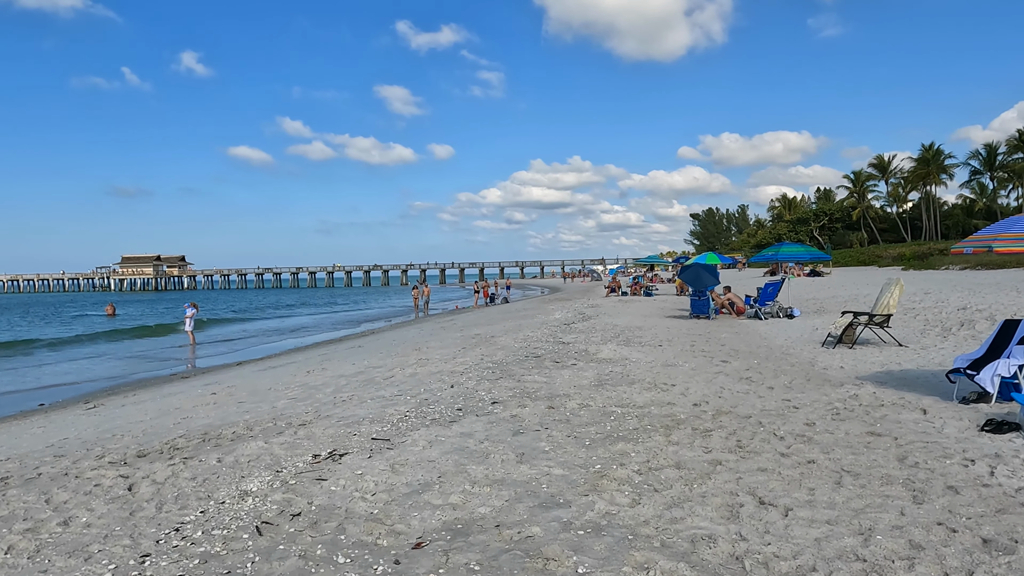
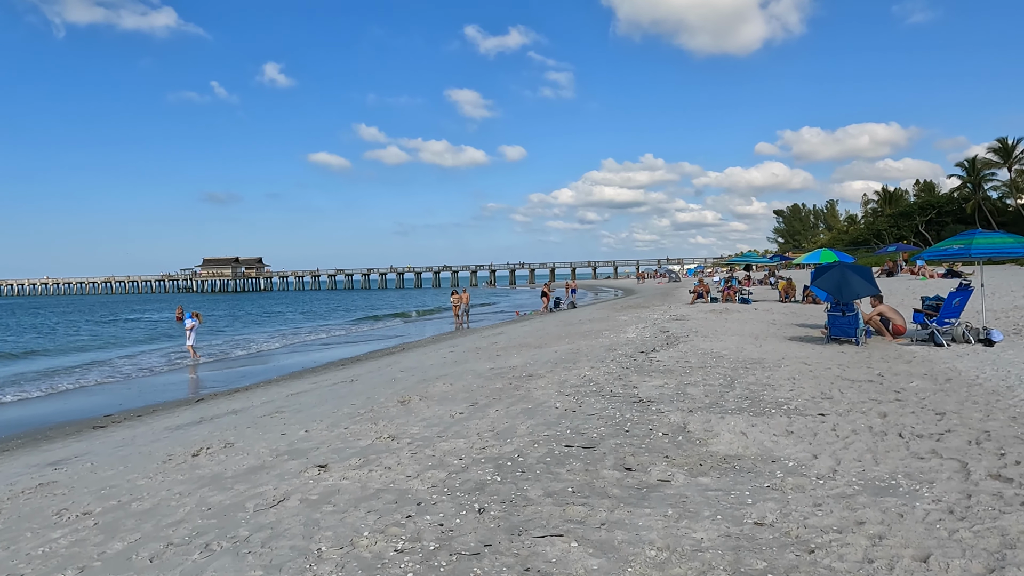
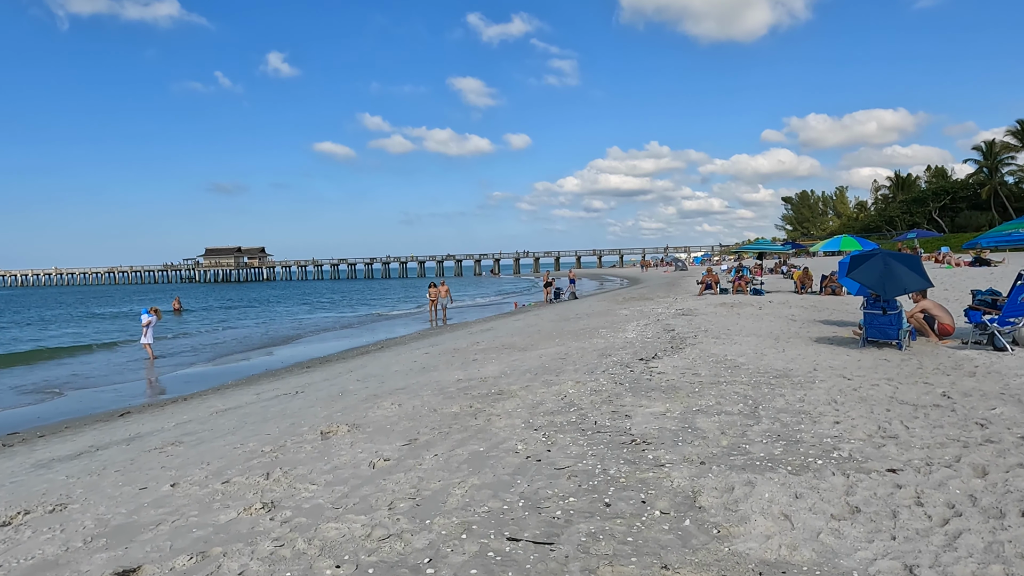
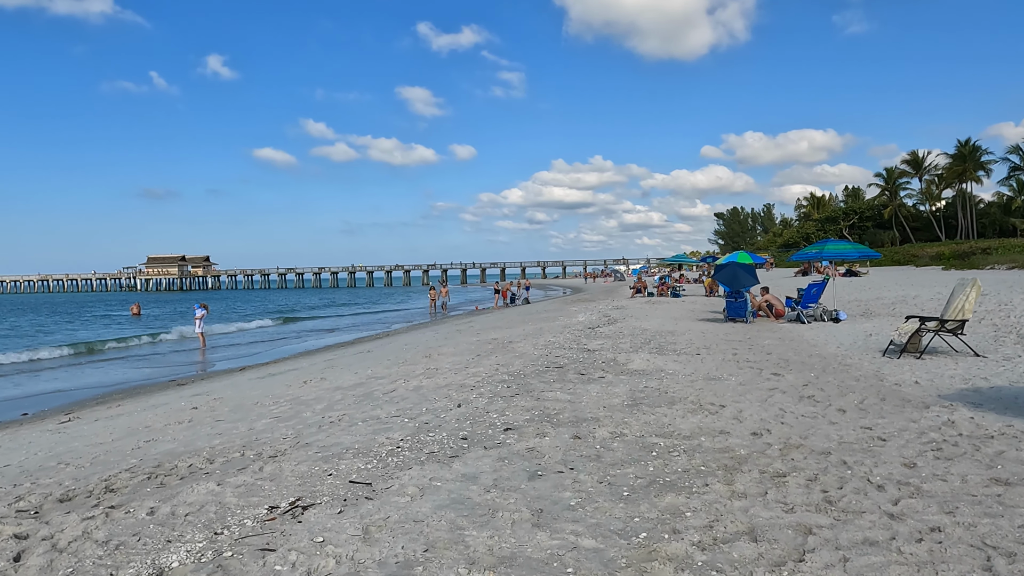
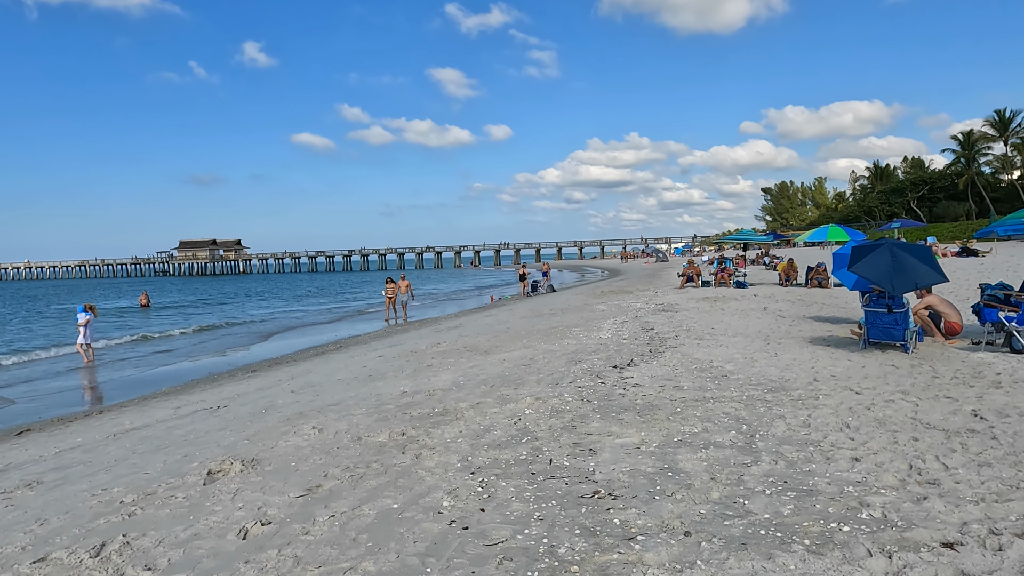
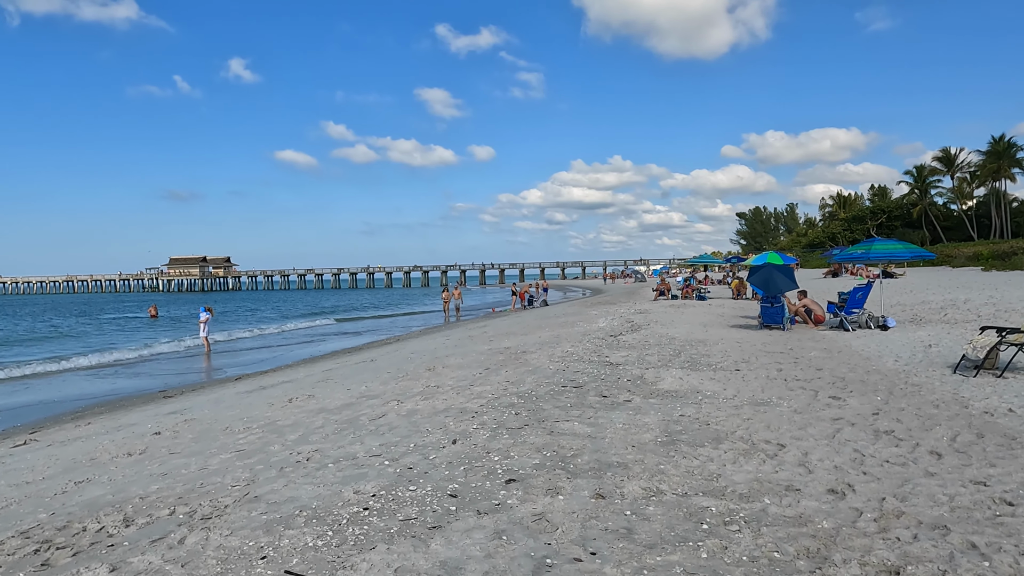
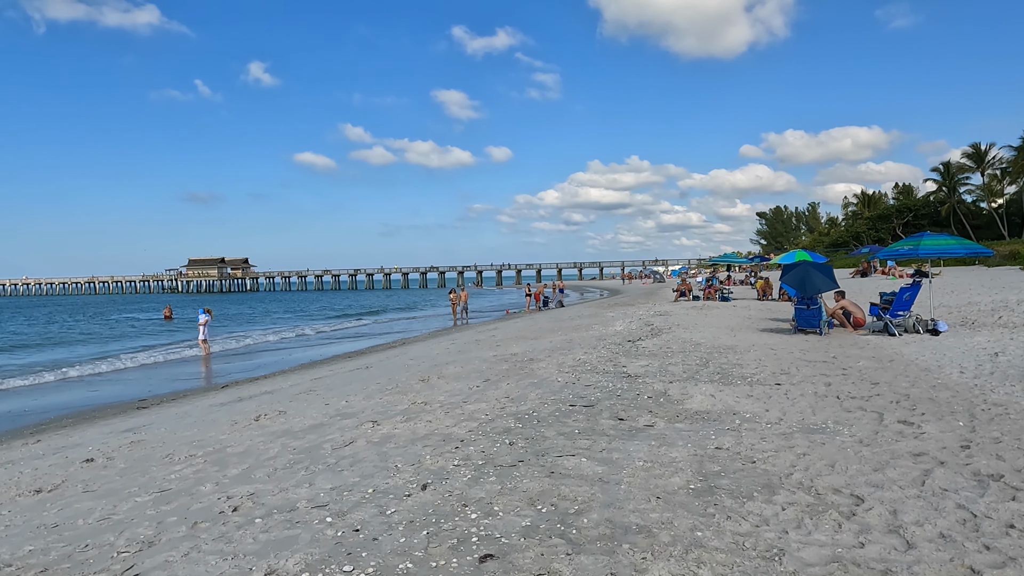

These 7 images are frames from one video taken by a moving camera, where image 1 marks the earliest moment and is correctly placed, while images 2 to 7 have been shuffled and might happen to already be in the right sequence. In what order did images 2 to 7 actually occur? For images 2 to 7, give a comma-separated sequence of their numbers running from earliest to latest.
4, 6, 7, 2, 3, 5
